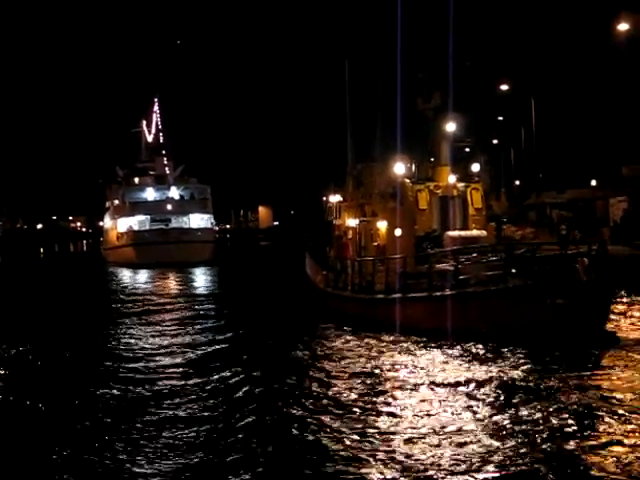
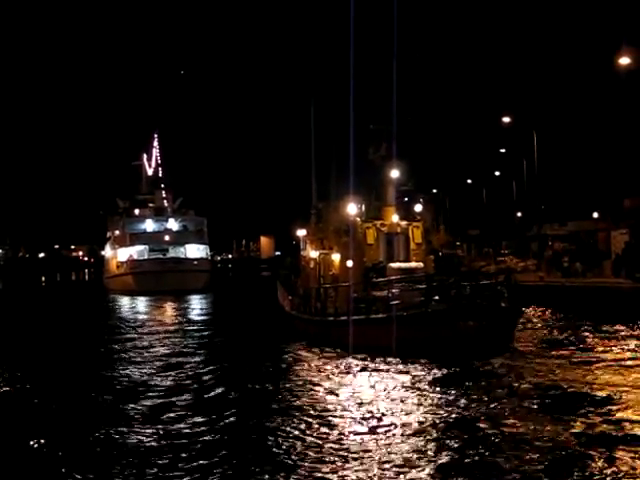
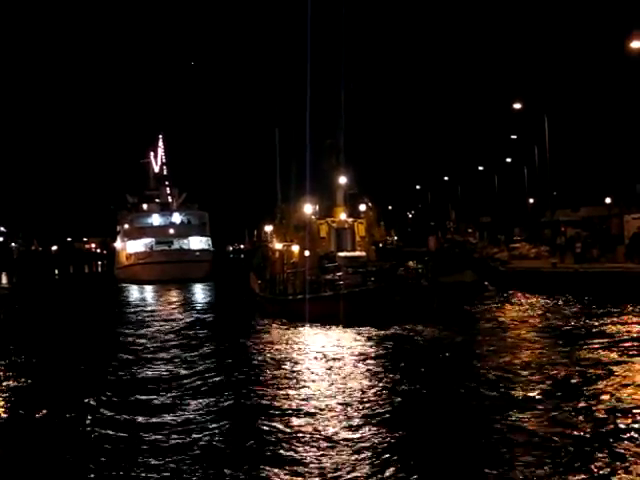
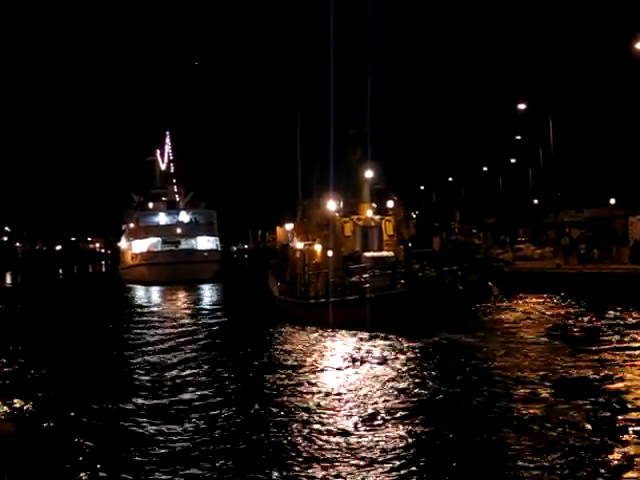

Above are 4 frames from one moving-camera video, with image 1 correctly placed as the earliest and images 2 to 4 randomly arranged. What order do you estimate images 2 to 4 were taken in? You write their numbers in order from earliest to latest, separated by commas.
2, 4, 3
